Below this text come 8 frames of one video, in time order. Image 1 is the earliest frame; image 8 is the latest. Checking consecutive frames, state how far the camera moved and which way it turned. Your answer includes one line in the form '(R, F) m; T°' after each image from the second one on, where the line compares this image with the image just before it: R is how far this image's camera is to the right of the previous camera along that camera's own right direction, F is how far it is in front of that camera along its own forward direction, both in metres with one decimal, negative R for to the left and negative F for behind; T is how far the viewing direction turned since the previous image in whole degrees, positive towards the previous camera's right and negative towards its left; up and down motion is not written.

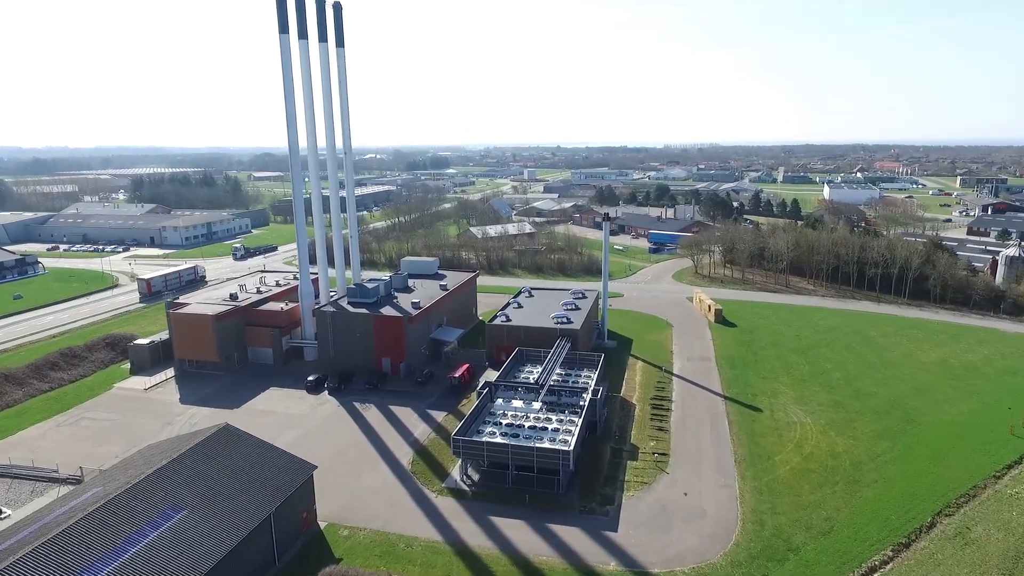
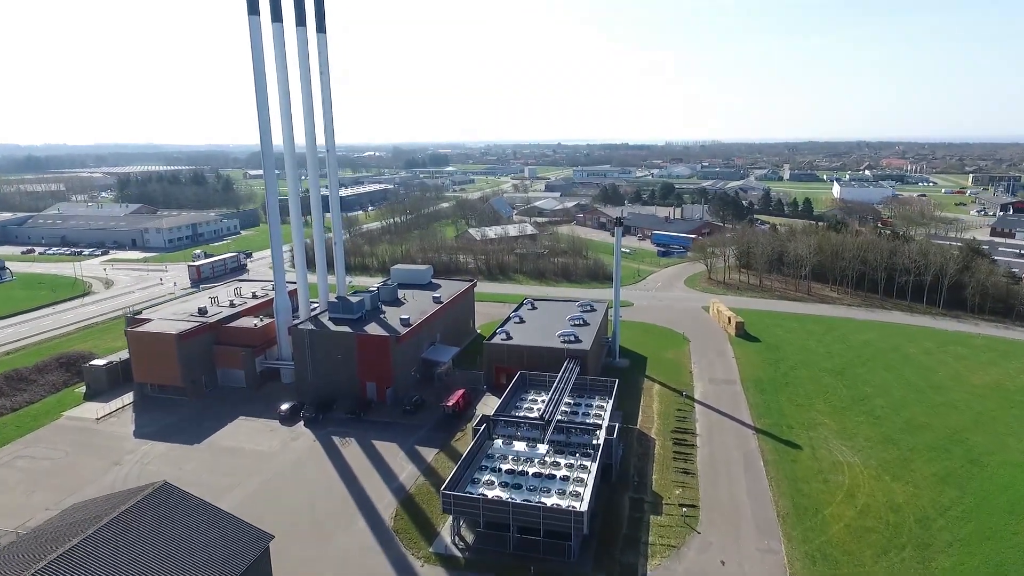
(0.0, +3.3) m; 0°
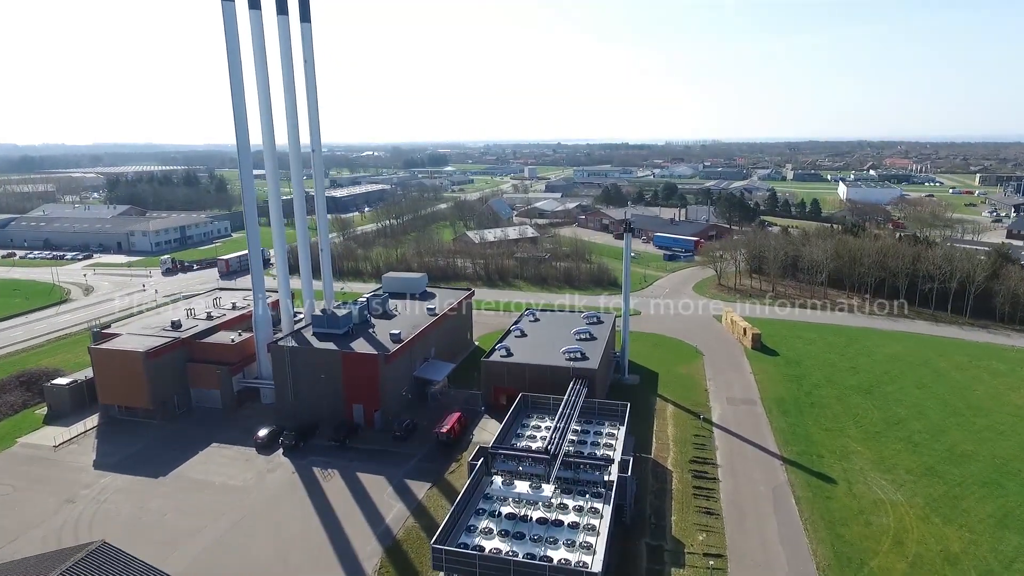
(0.0, +2.3) m; 0°
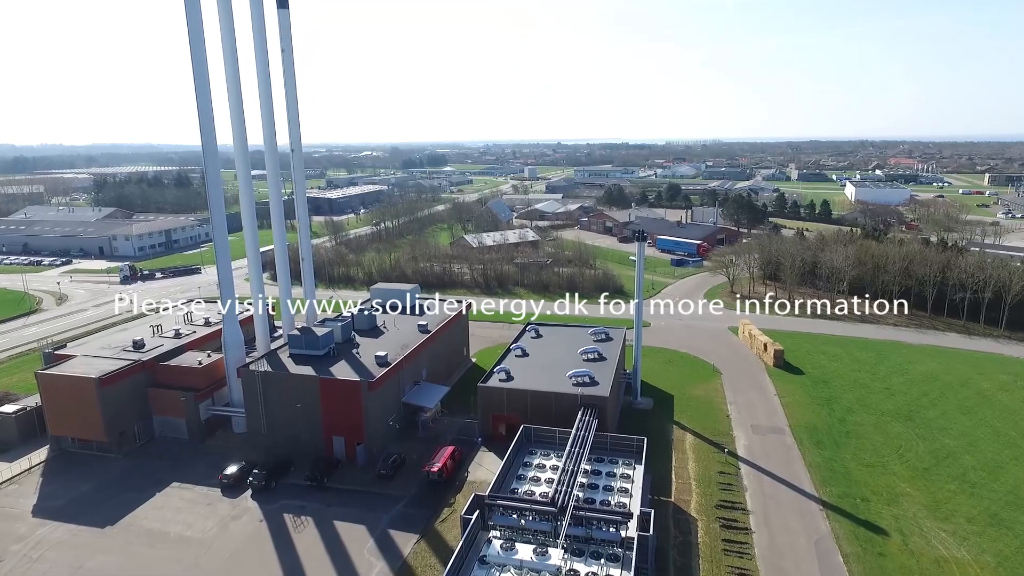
(0.0, +2.6) m; 0°
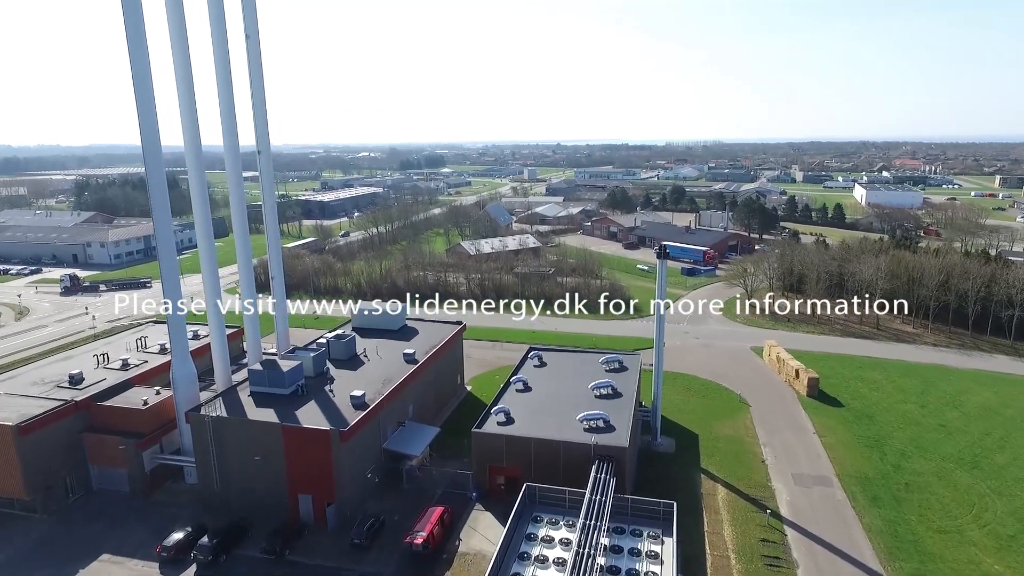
(0.0, +3.4) m; 0°
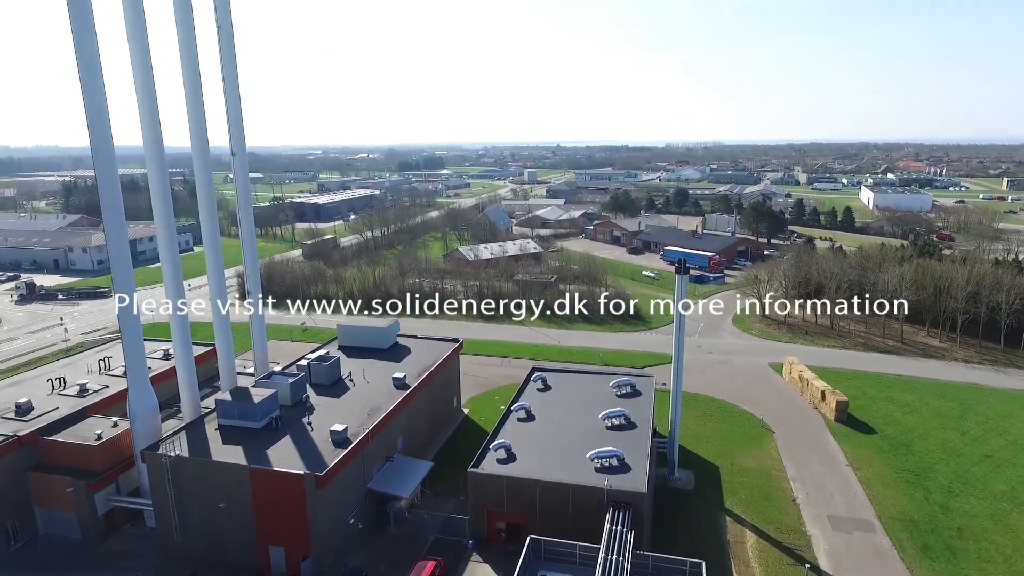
(-0.1, +2.2) m; 0°
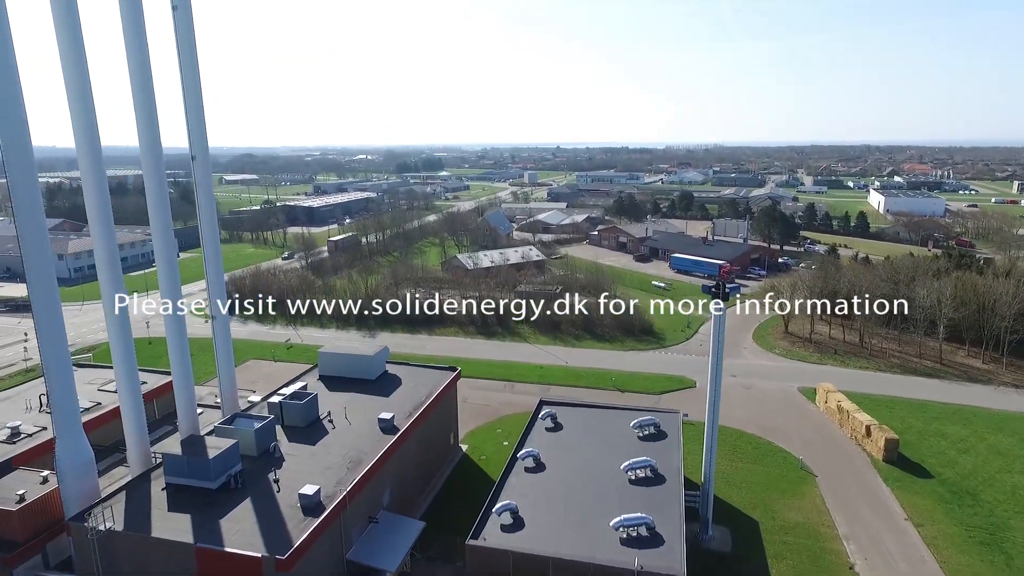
(-0.2, +2.8) m; 0°
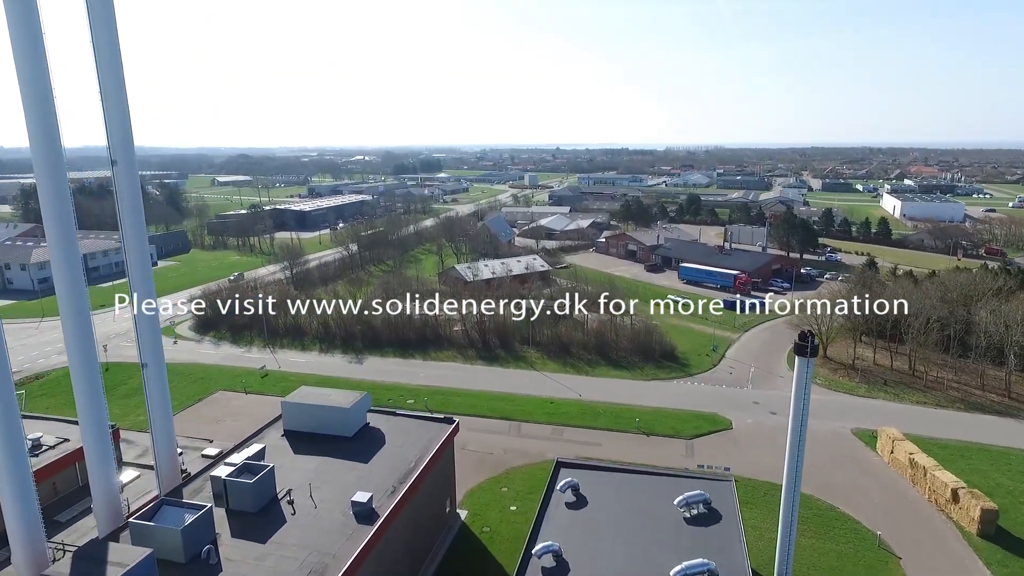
(-0.3, +3.9) m; 0°
